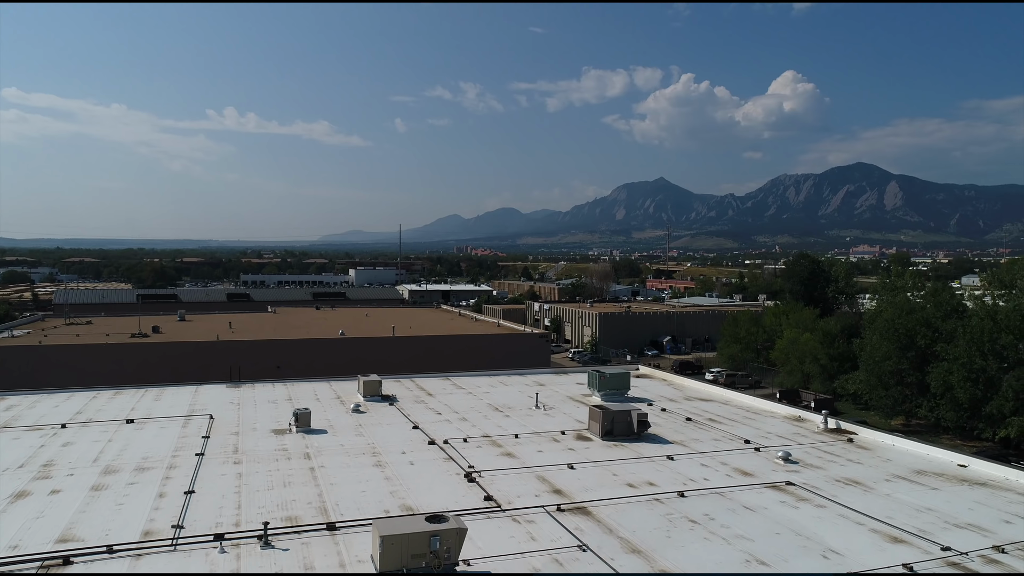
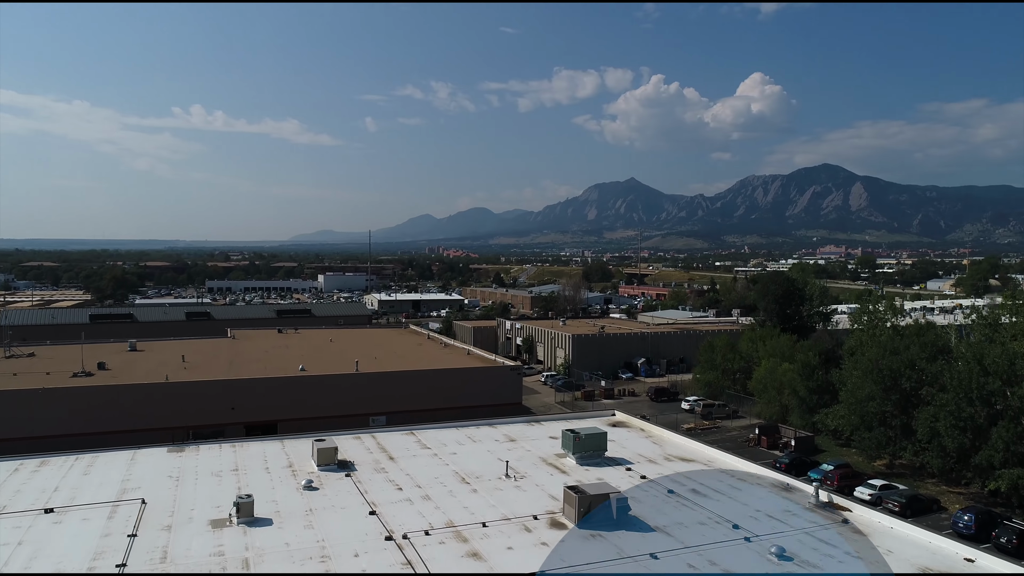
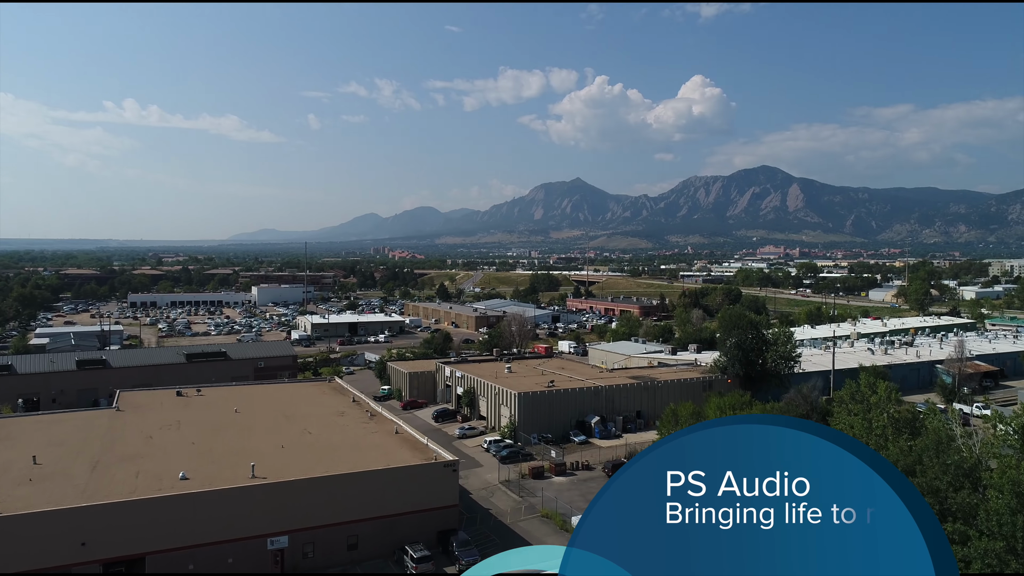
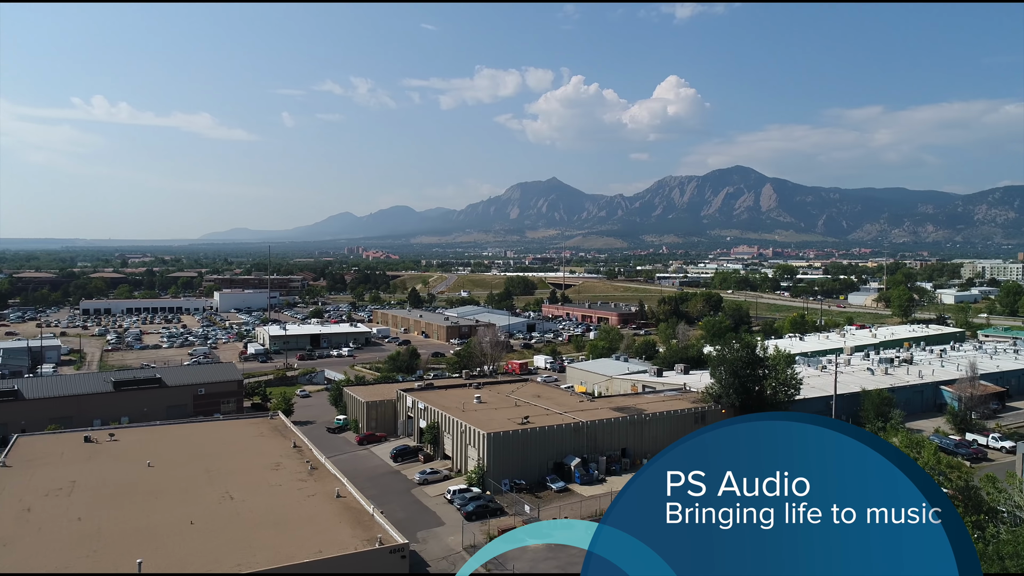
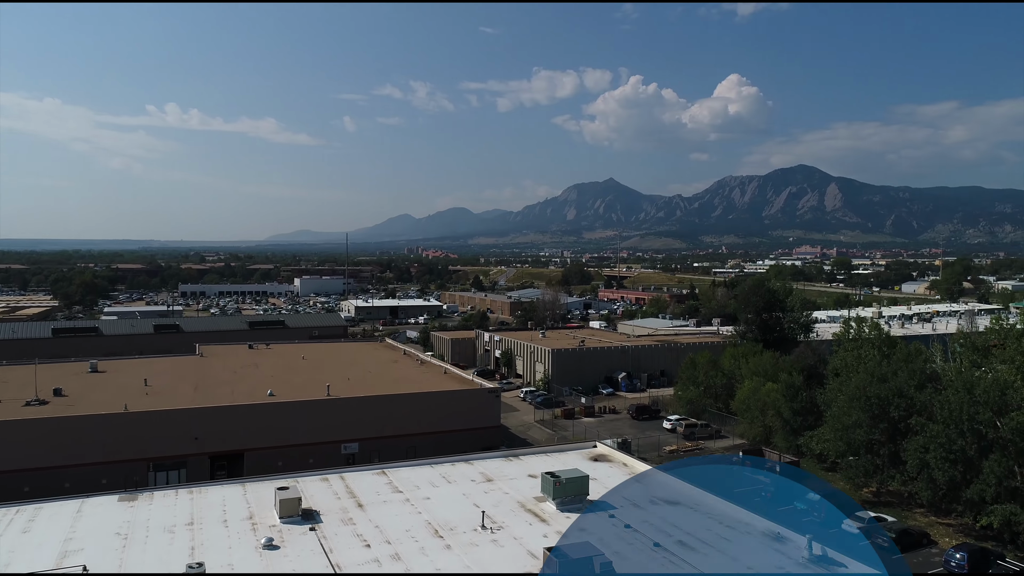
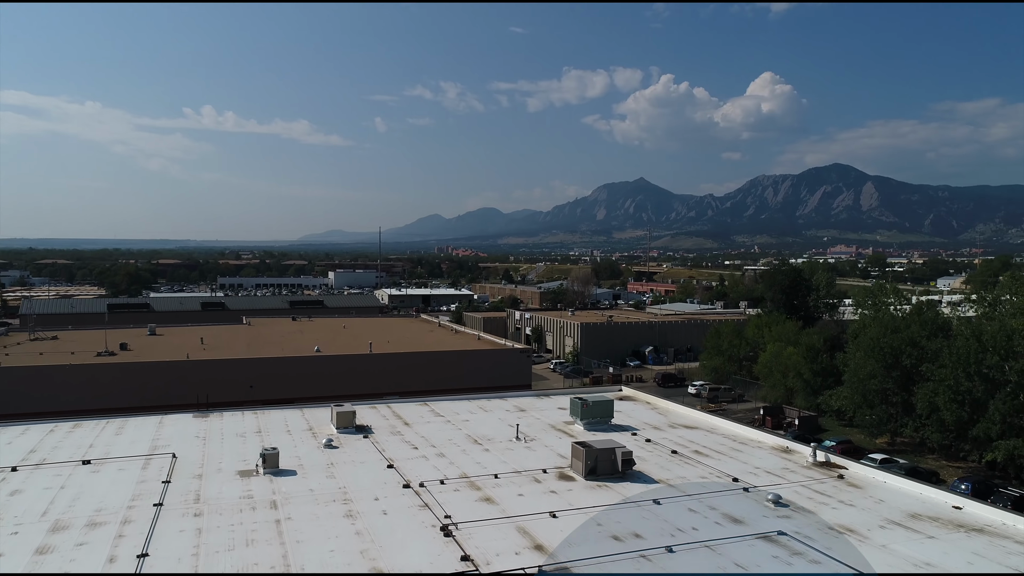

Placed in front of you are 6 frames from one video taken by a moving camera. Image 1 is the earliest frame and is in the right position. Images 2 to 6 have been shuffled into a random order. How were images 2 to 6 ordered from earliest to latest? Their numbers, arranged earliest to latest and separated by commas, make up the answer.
6, 2, 5, 3, 4
